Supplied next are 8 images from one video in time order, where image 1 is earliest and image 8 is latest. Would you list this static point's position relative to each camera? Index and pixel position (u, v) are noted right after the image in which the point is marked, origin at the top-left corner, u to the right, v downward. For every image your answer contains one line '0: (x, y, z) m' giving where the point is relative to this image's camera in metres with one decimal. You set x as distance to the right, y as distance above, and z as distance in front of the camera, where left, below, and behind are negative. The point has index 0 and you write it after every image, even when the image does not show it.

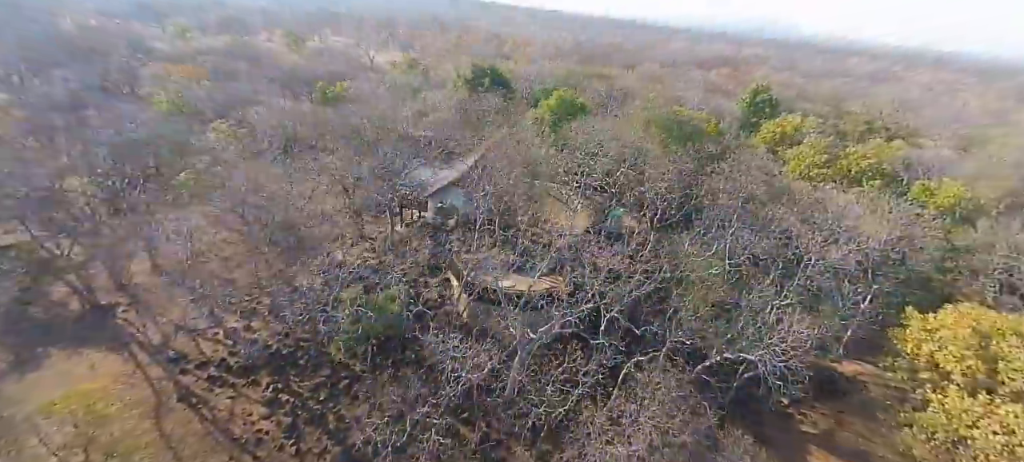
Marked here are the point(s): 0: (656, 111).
0: (+5.9, +5.1, +19.5) m
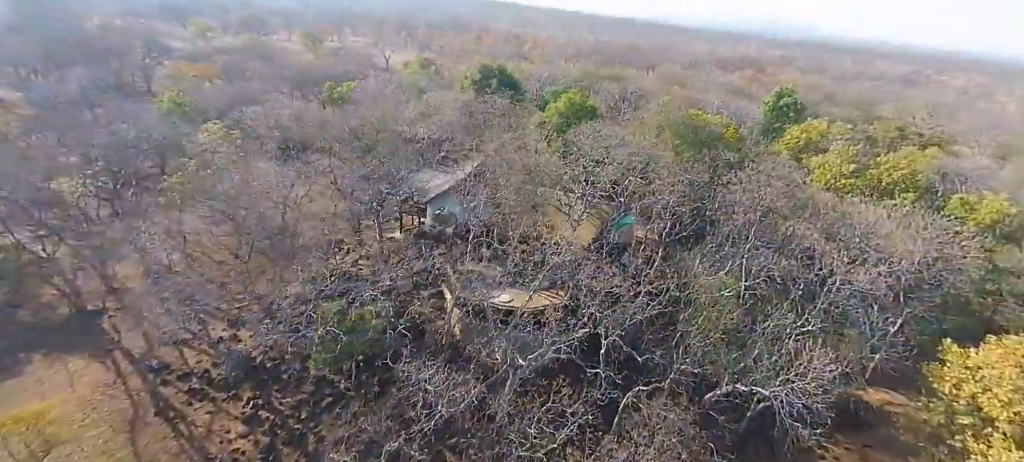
0: (+6.1, +4.6, +18.4) m
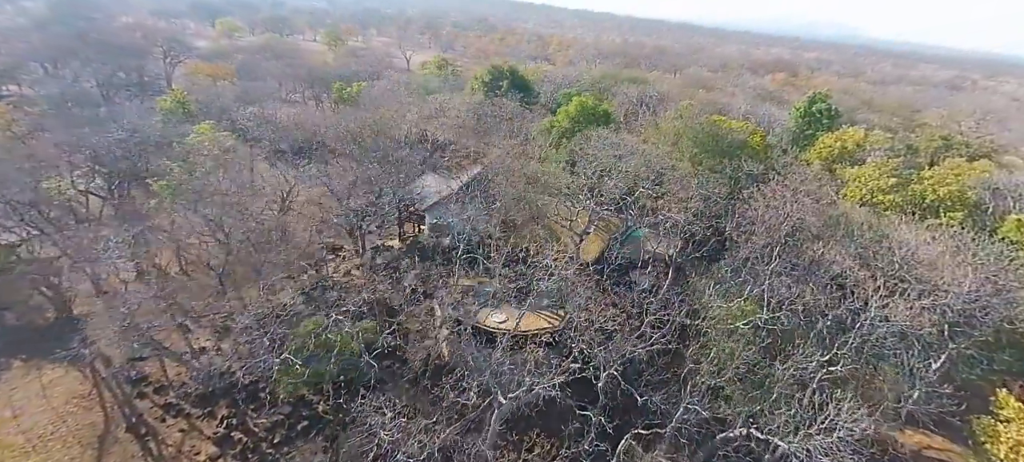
0: (+6.4, +4.1, +17.1) m
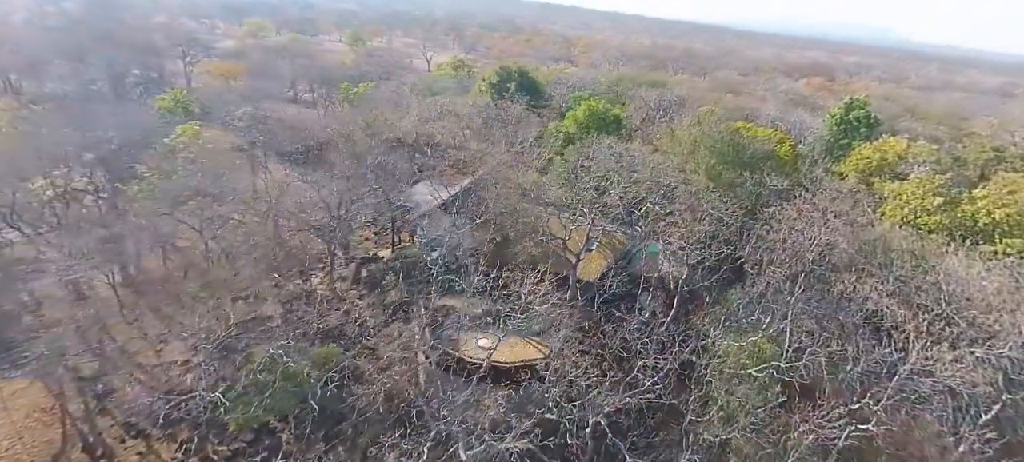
0: (+6.4, +3.5, +15.6) m
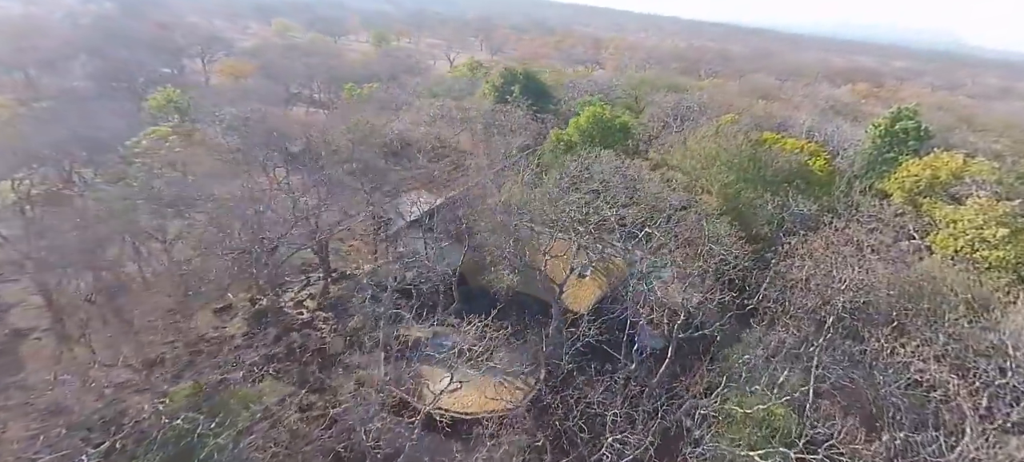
0: (+6.2, +2.7, +13.8) m
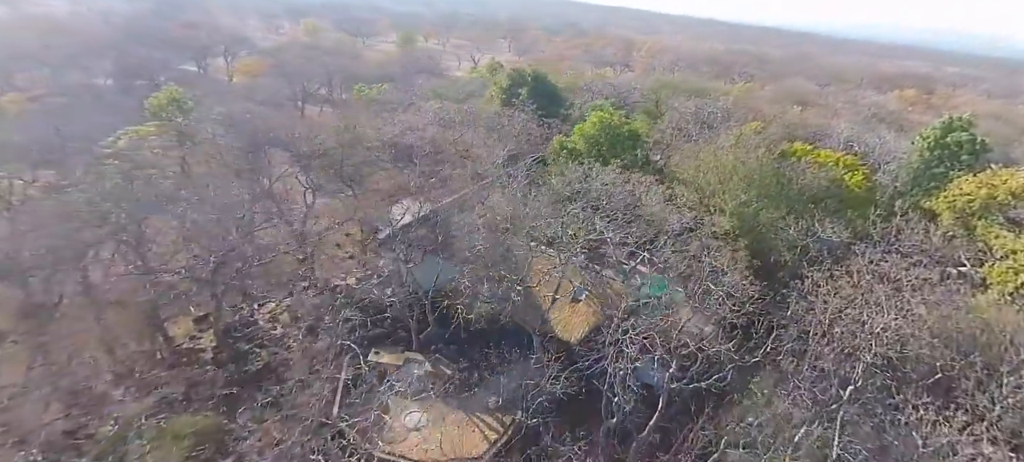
0: (+6.1, +2.1, +12.3) m
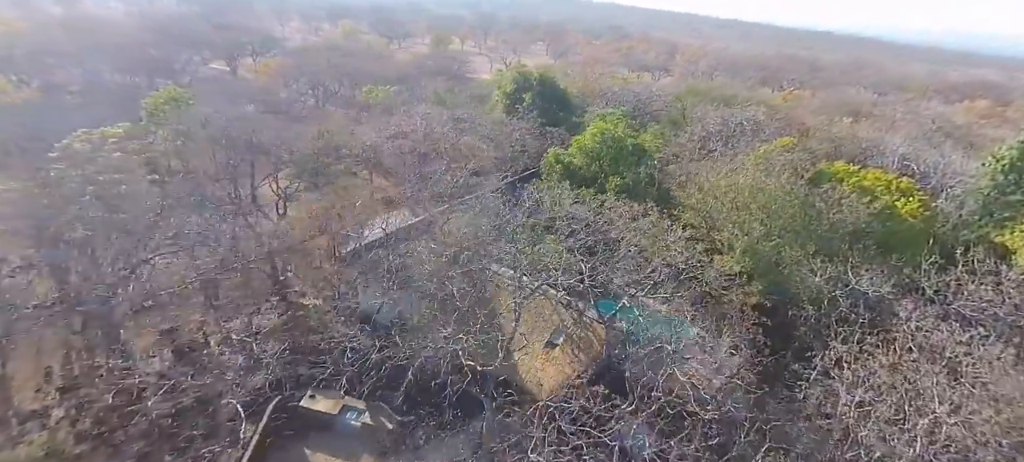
0: (+5.6, +1.3, +10.3) m
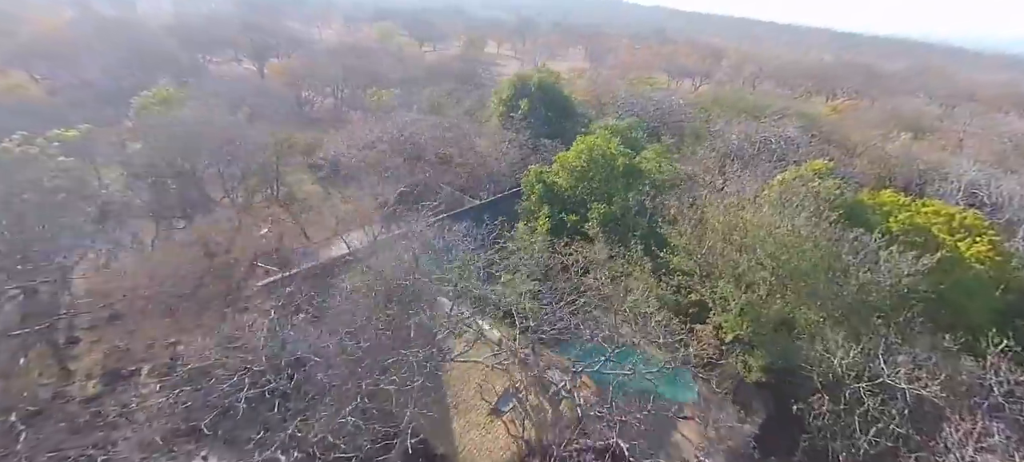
0: (+4.9, +0.5, +8.3) m
